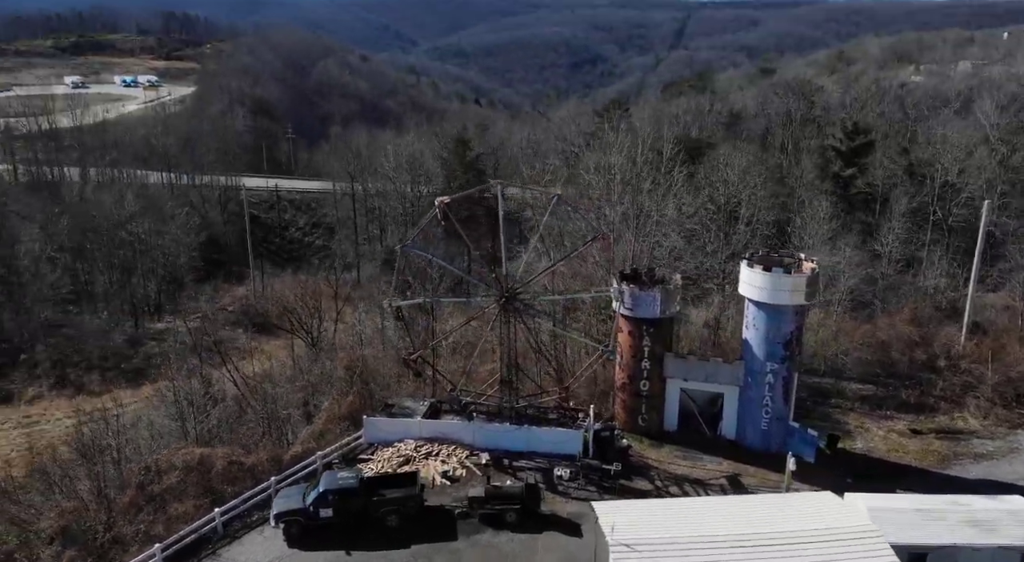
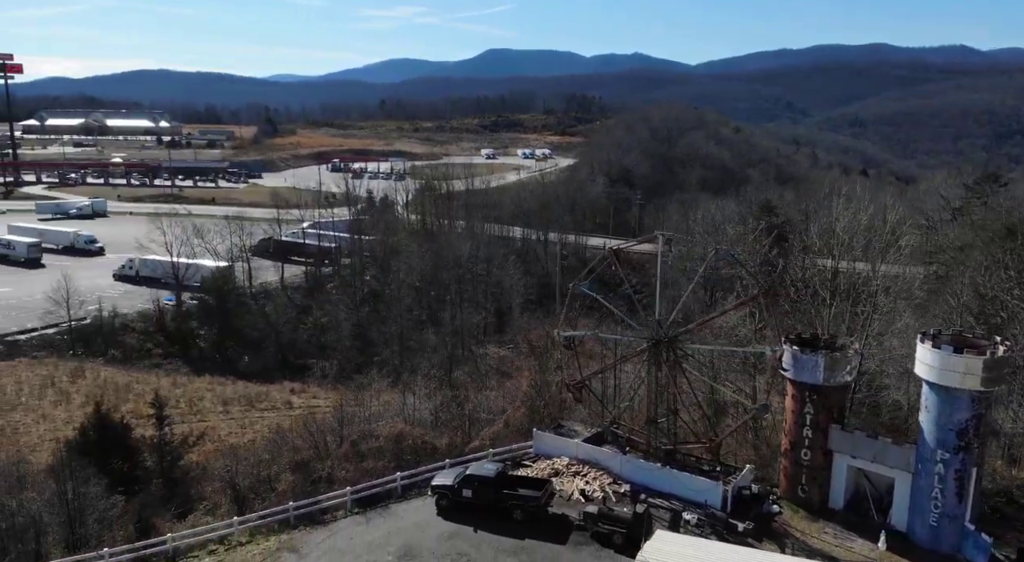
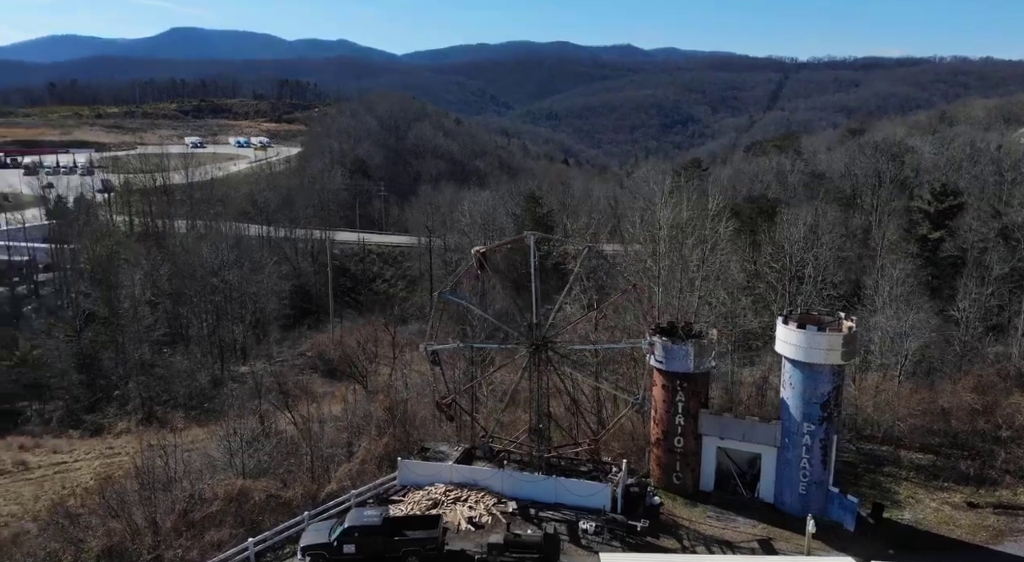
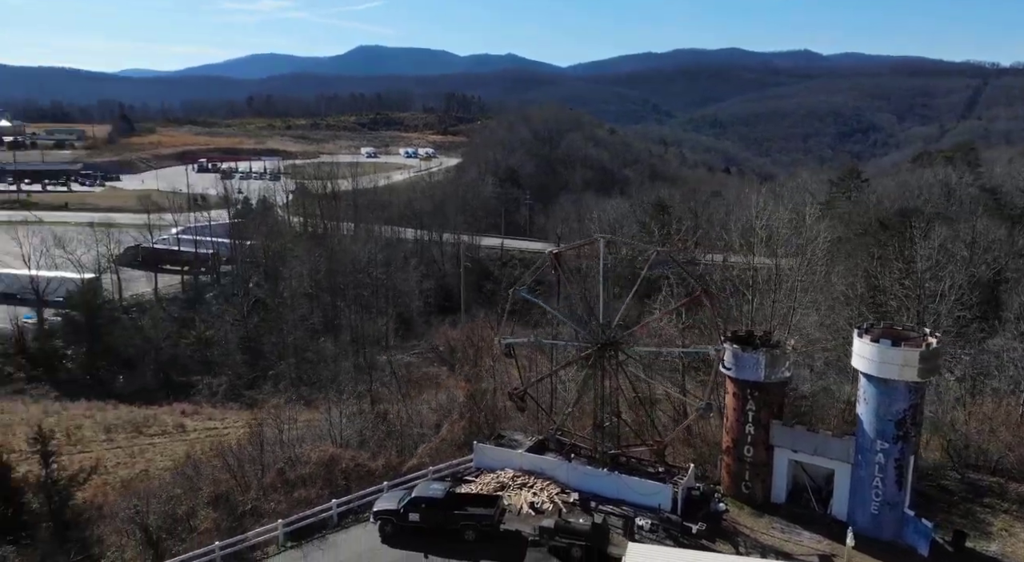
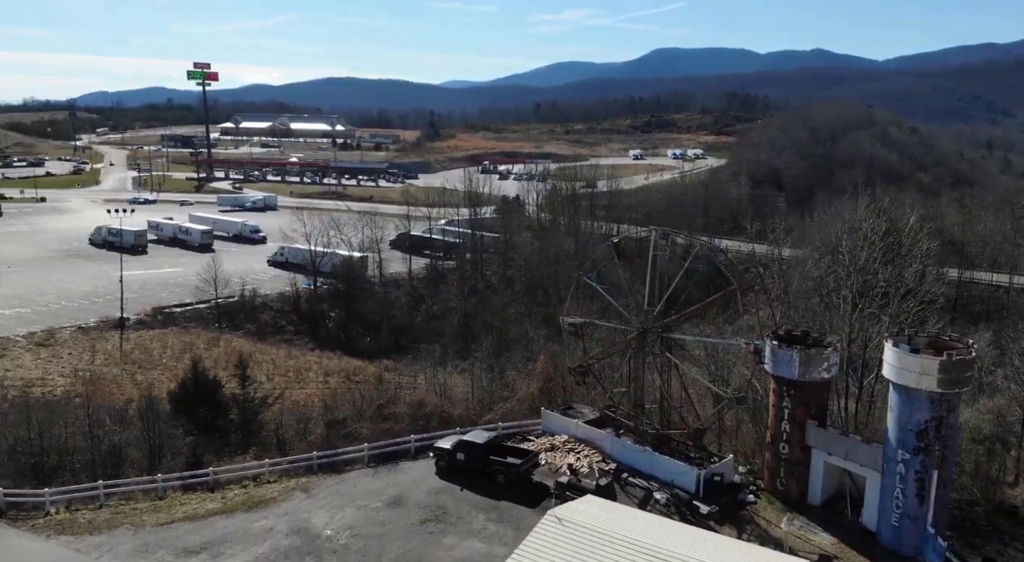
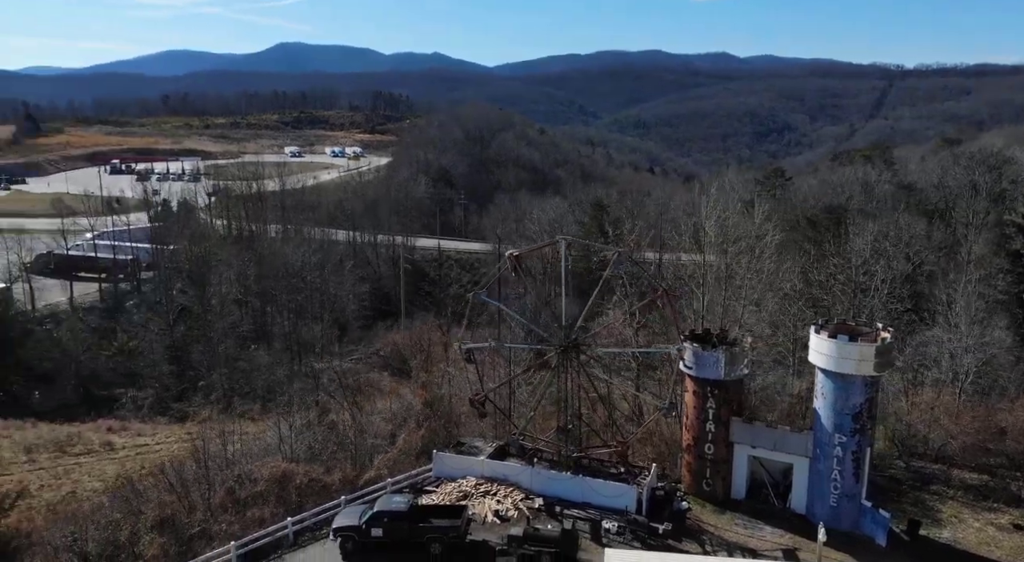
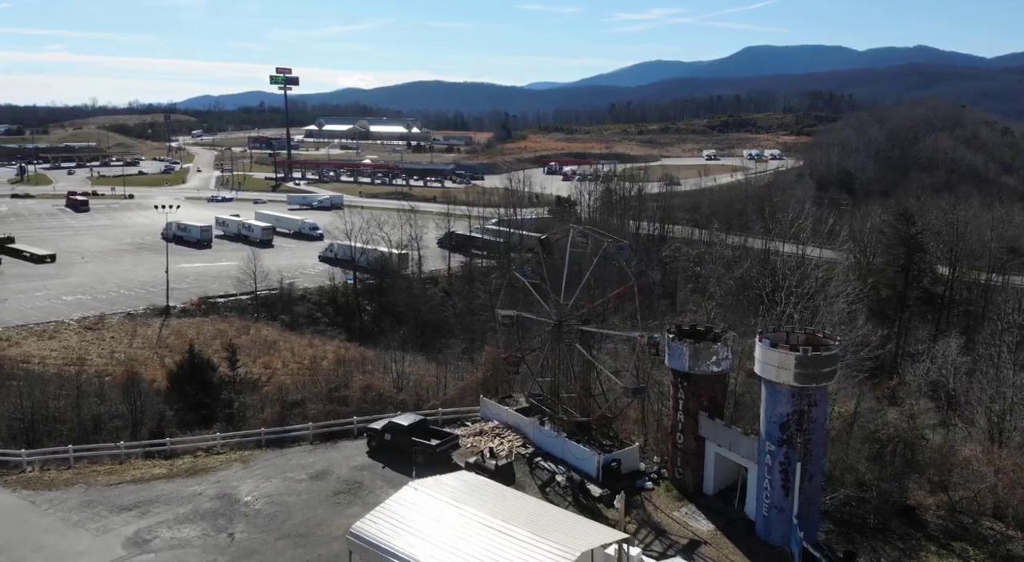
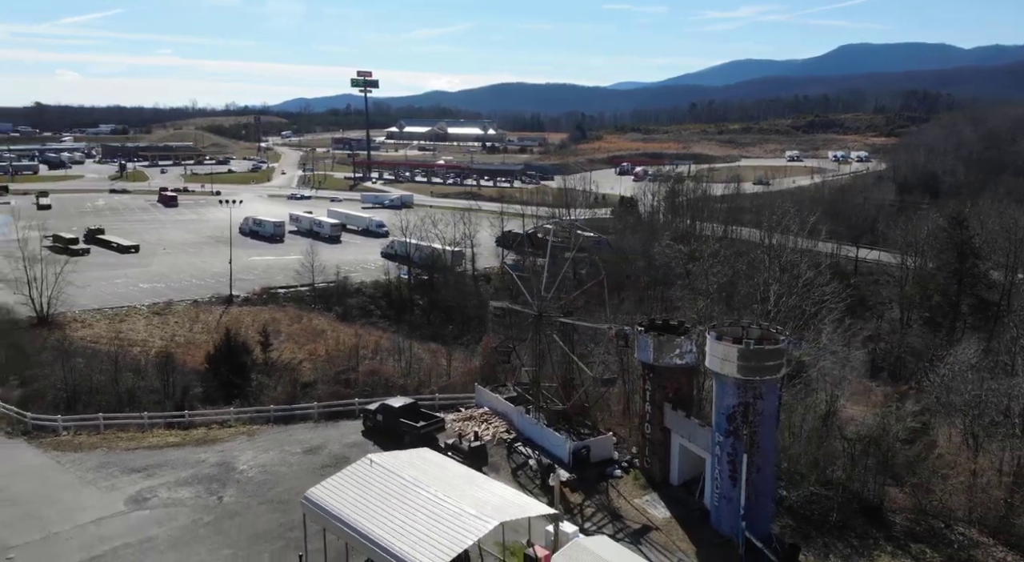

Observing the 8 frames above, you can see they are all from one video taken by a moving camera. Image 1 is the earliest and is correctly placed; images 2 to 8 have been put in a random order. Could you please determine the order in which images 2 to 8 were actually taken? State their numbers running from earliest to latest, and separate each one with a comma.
3, 6, 4, 2, 5, 7, 8
